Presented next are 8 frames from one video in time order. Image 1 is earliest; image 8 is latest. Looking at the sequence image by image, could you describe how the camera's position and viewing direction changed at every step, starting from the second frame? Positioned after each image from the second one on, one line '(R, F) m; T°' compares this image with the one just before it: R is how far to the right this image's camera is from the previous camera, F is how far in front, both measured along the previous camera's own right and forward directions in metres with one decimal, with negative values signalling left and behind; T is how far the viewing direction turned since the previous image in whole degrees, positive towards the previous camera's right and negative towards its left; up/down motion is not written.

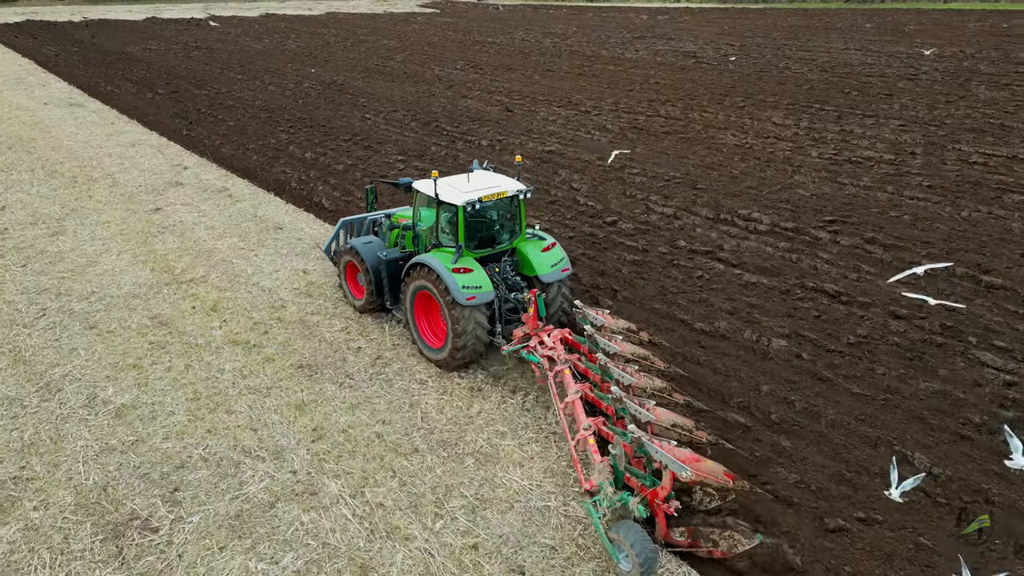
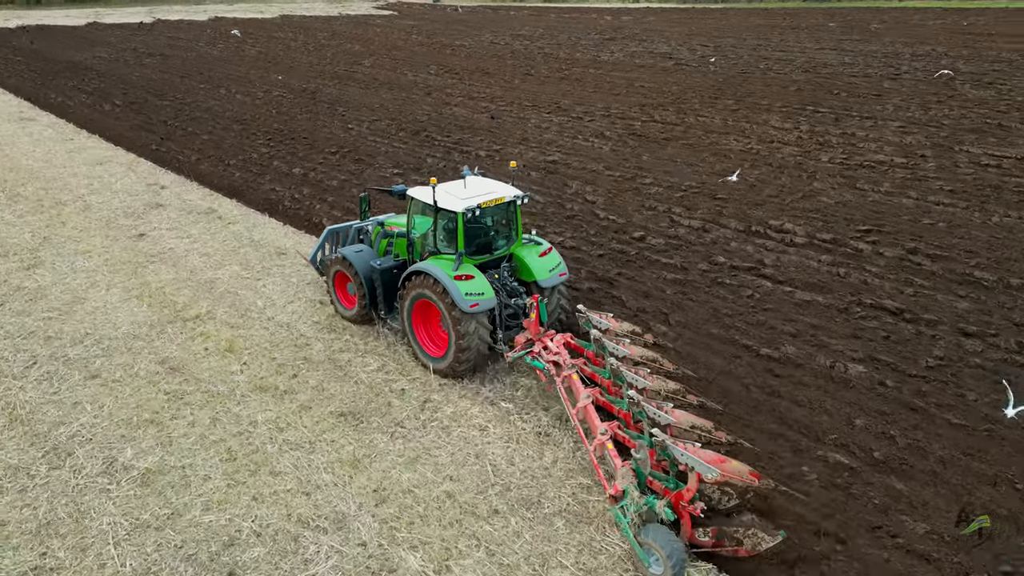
(-0.8, +0.5) m; +4°
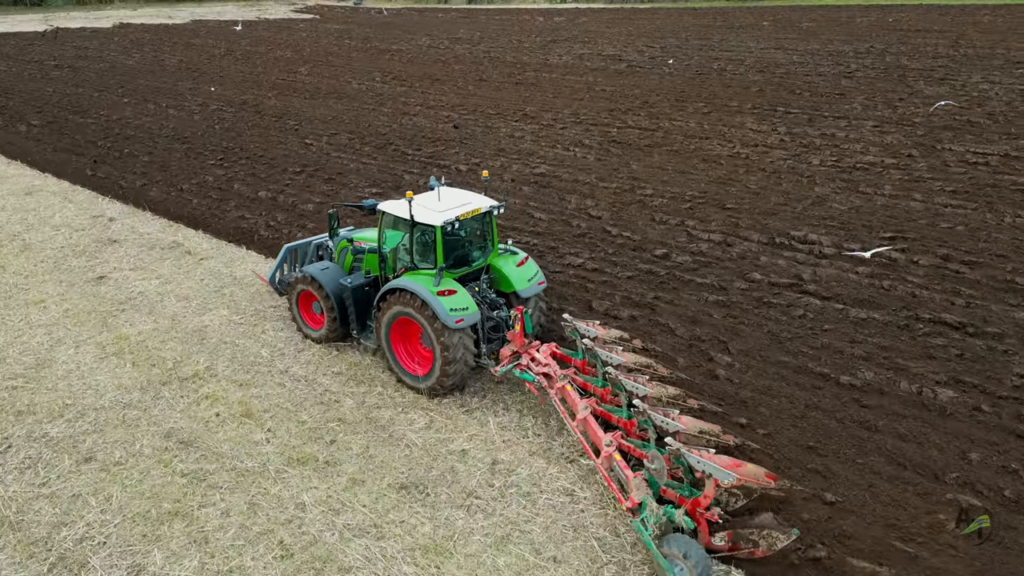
(-1.1, +0.7) m; +6°
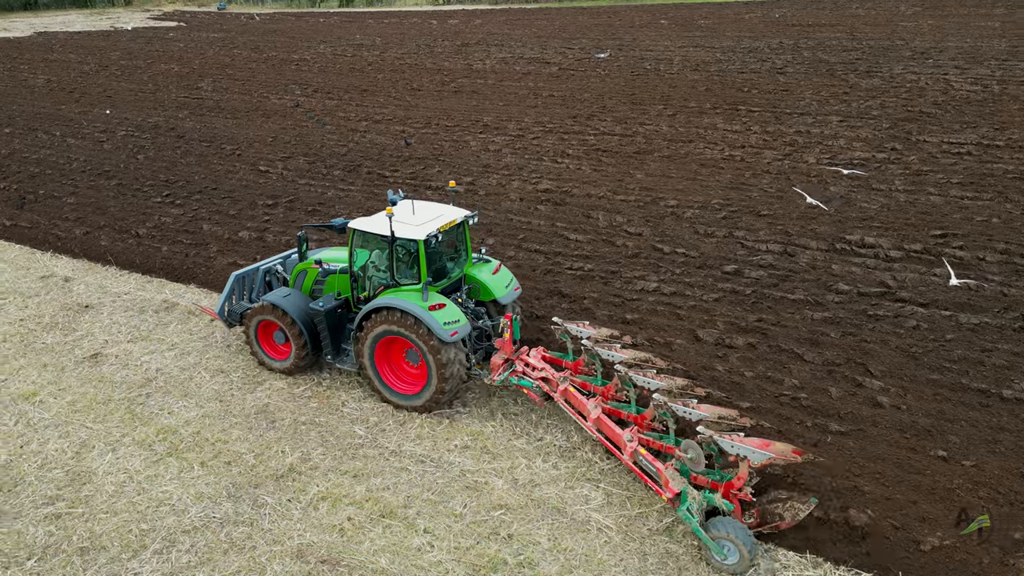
(-2.0, +0.9) m; +10°
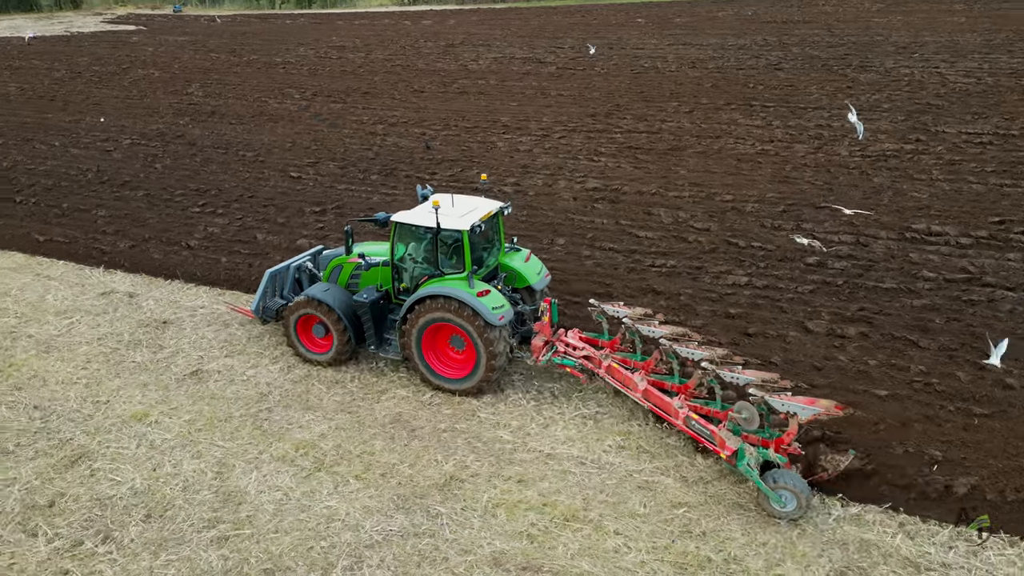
(-1.5, +0.1) m; +4°
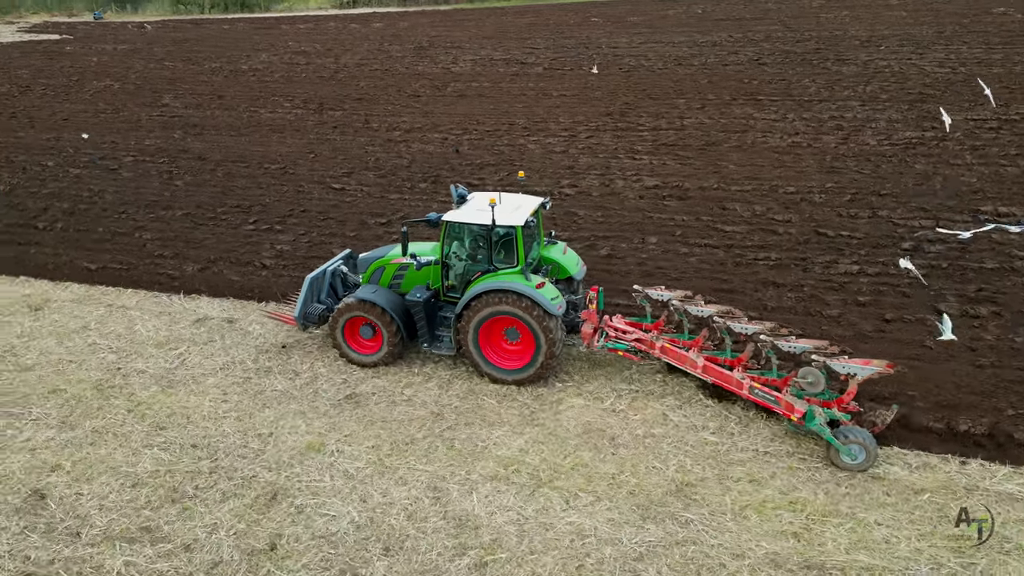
(-2.1, +0.2) m; +6°
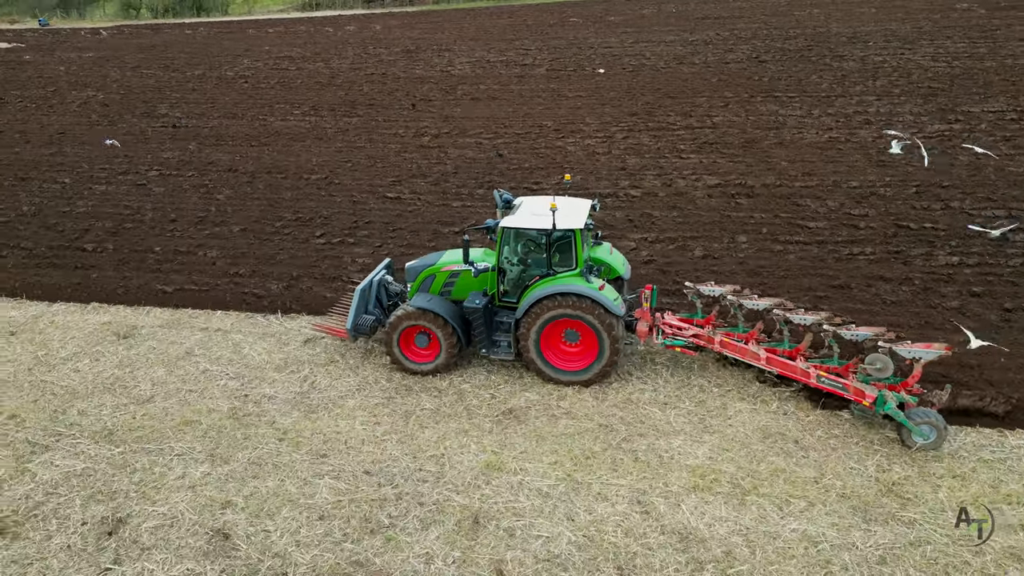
(-1.8, +0.2) m; +4°
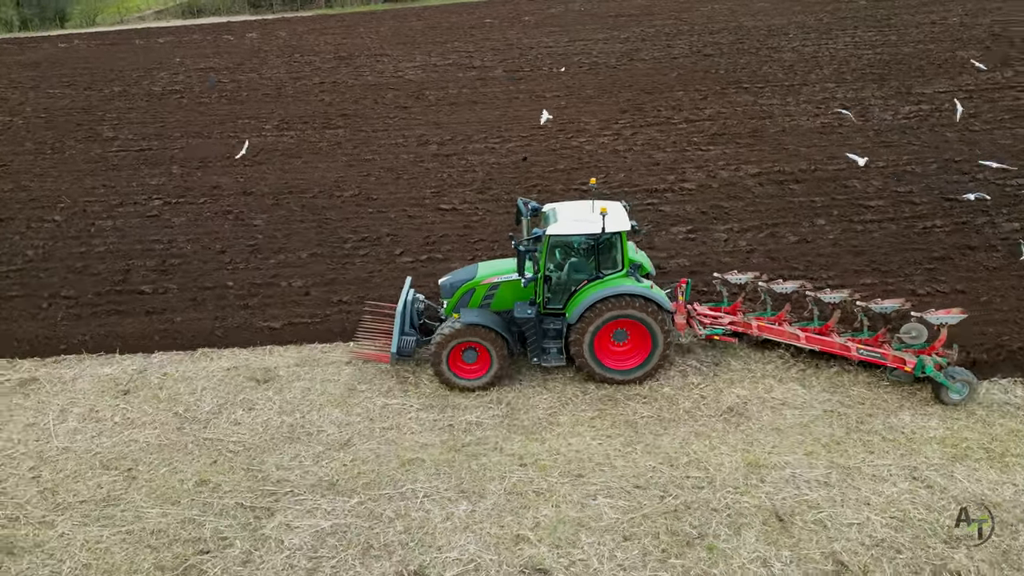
(-2.9, +0.3) m; +10°
